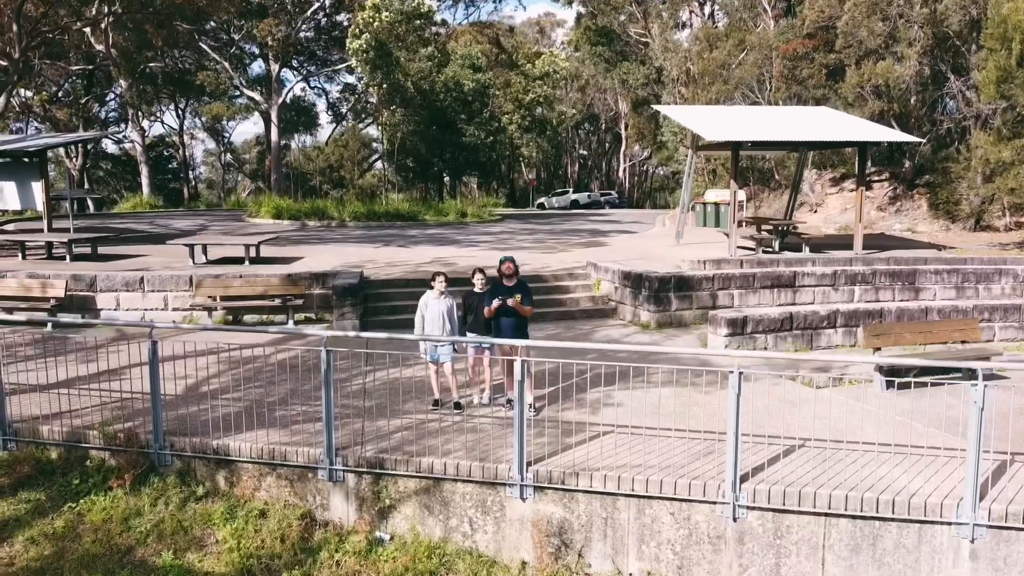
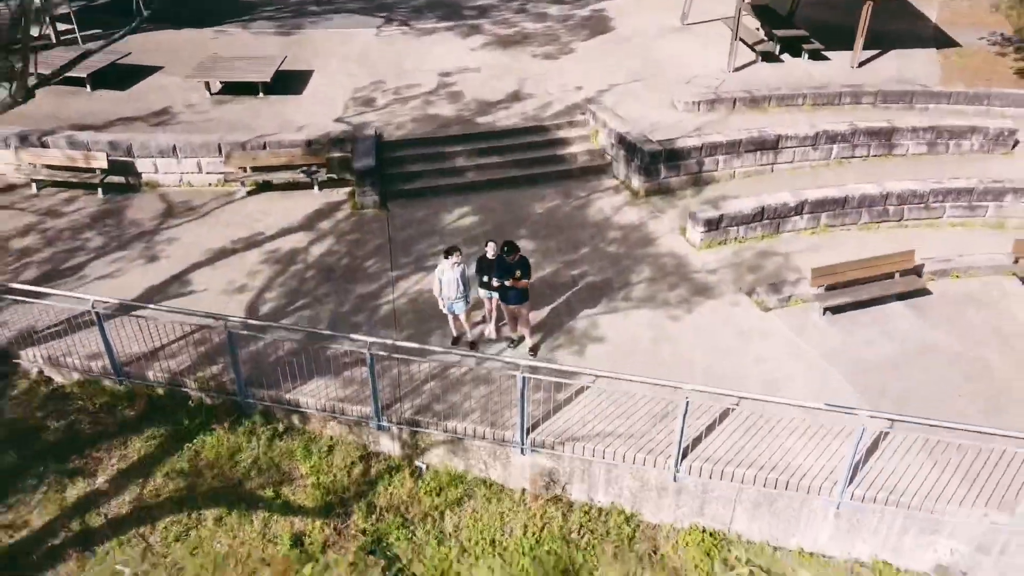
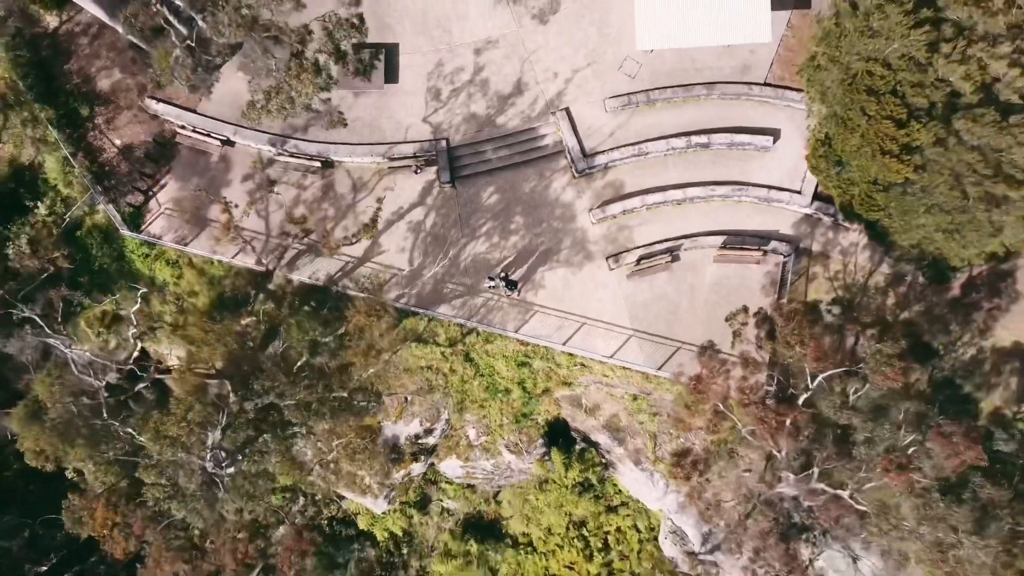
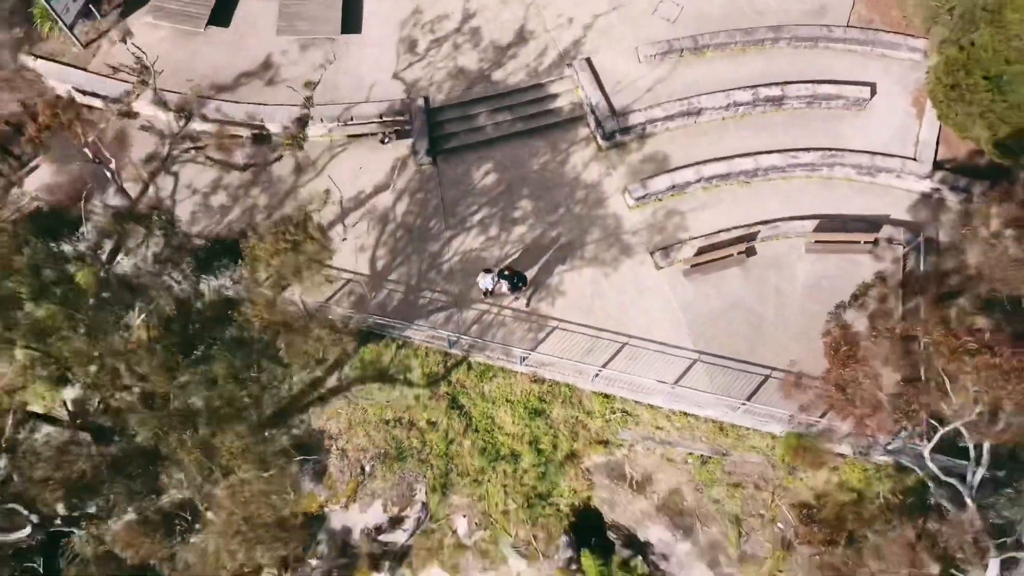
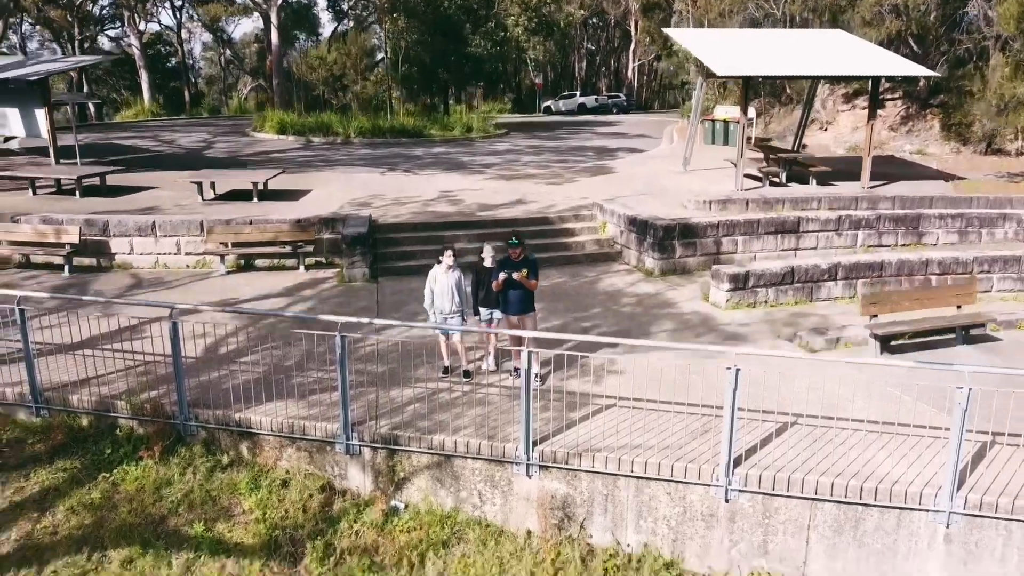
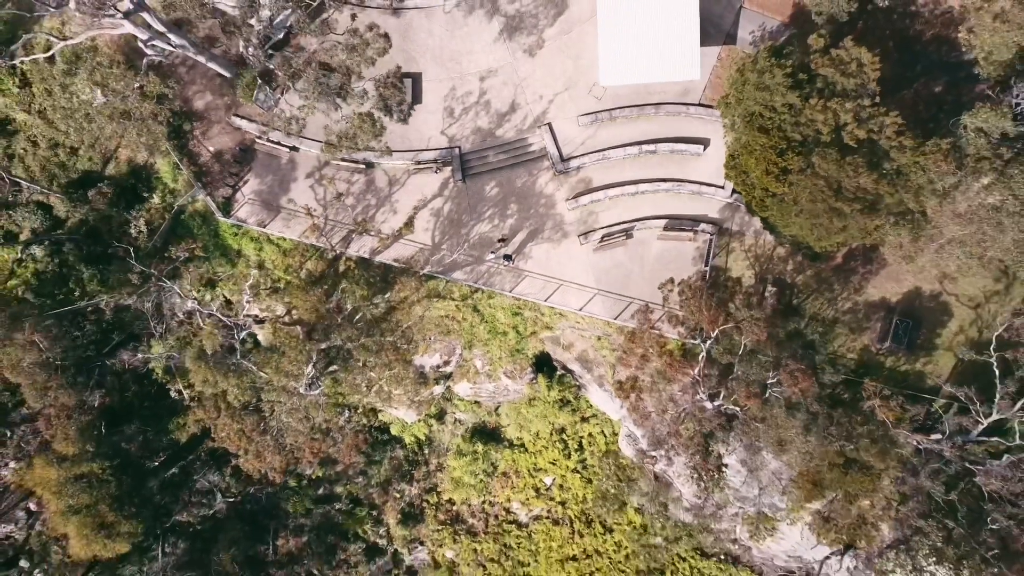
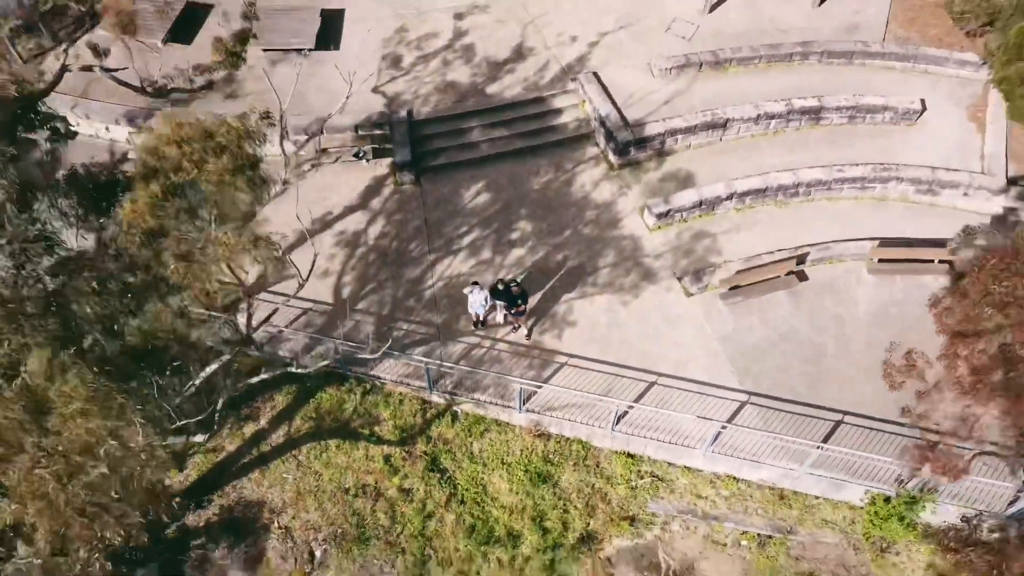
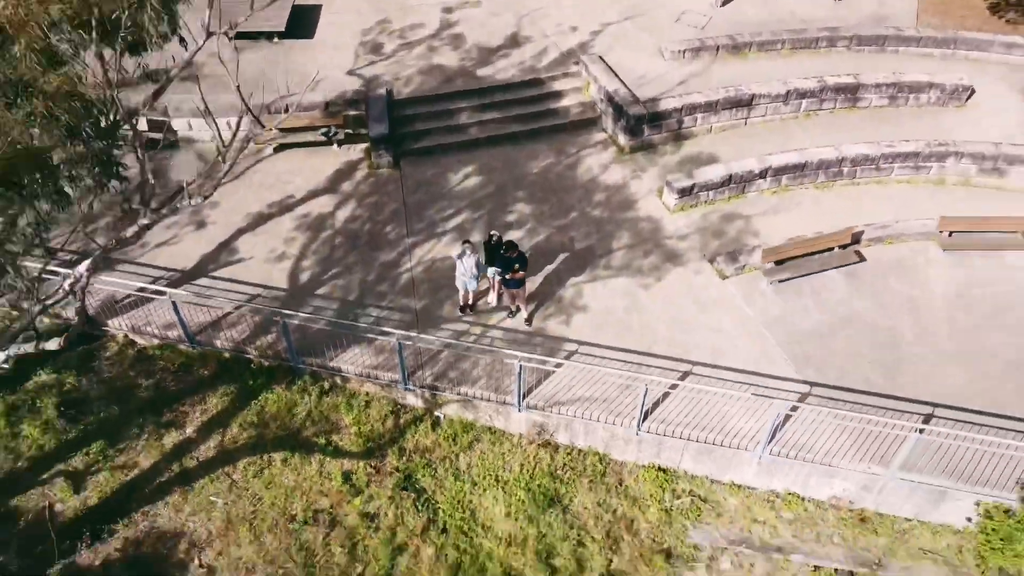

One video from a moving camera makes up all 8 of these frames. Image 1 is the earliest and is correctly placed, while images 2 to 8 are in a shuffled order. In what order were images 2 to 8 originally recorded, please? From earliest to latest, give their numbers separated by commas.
5, 2, 8, 7, 4, 3, 6
